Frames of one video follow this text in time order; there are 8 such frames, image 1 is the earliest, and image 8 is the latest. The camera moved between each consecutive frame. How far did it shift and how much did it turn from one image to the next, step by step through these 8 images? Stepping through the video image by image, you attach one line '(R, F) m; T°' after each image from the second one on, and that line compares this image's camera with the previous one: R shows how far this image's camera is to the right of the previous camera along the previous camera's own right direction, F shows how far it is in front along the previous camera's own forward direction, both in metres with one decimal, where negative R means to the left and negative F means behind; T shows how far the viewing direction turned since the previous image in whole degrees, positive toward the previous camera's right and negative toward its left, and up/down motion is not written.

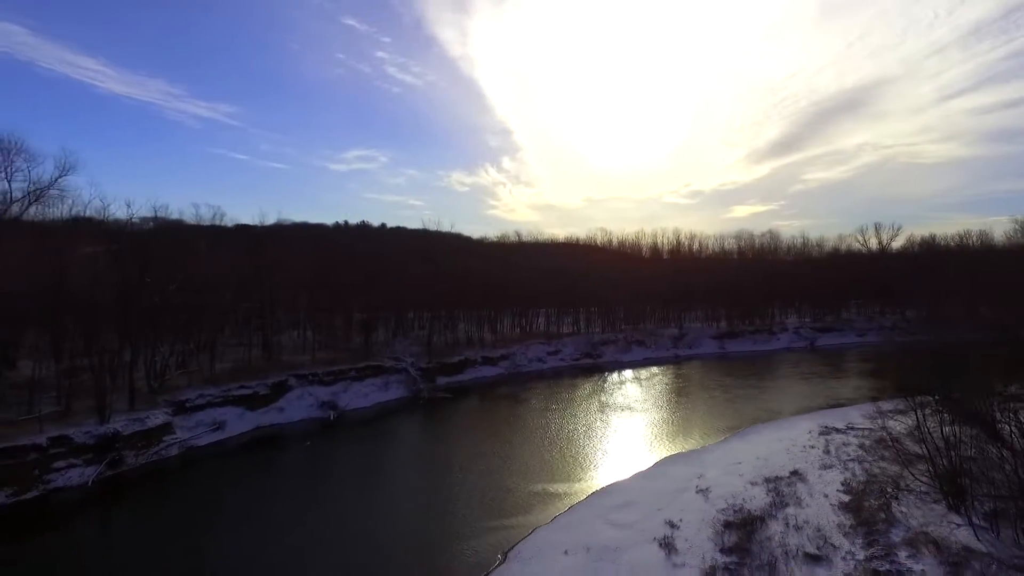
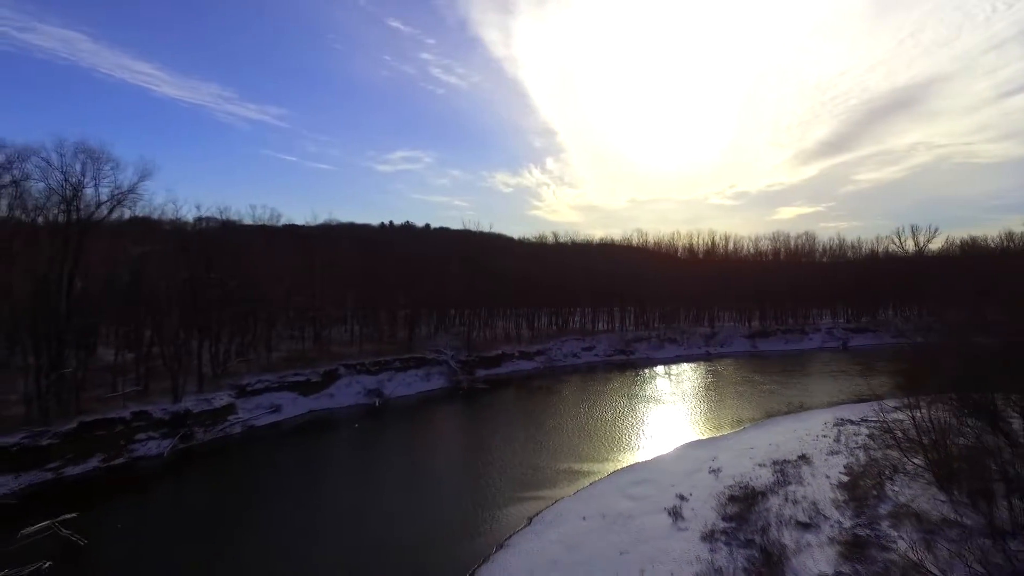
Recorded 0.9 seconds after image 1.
(+0.4, -2.1) m; -3°
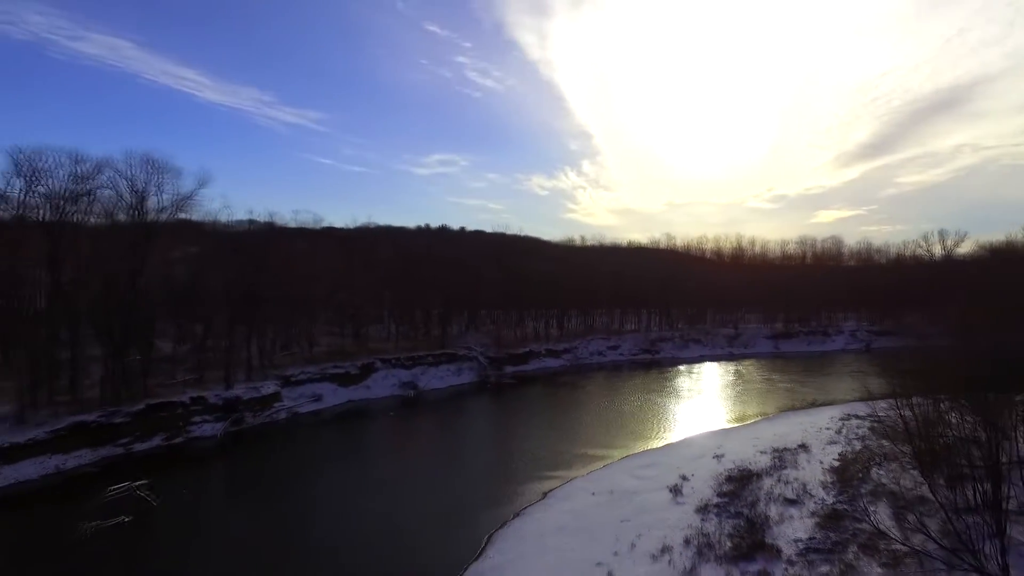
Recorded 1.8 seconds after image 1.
(+0.4, -2.1) m; -3°
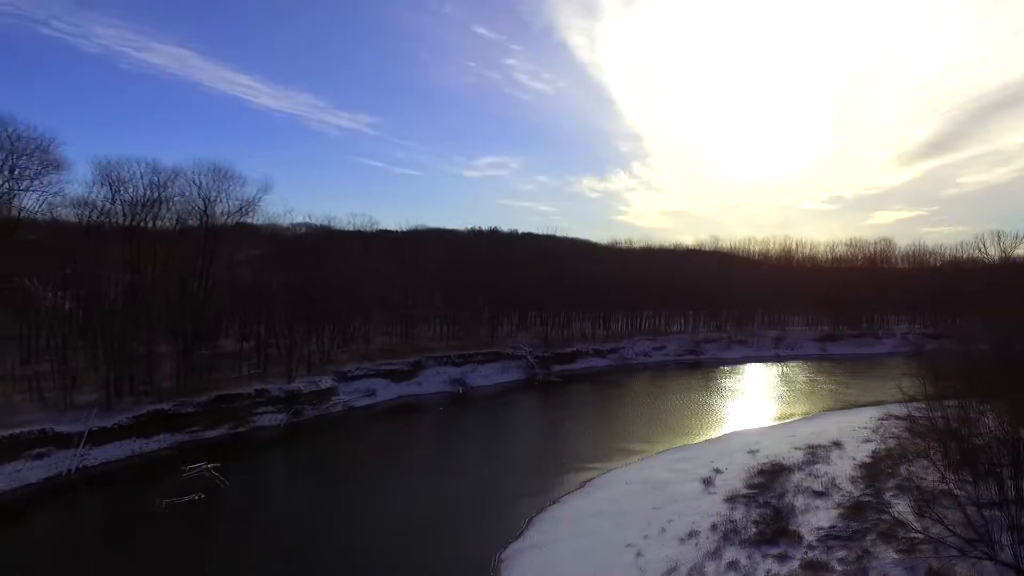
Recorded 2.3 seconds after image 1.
(+0.3, -1.3) m; -4°
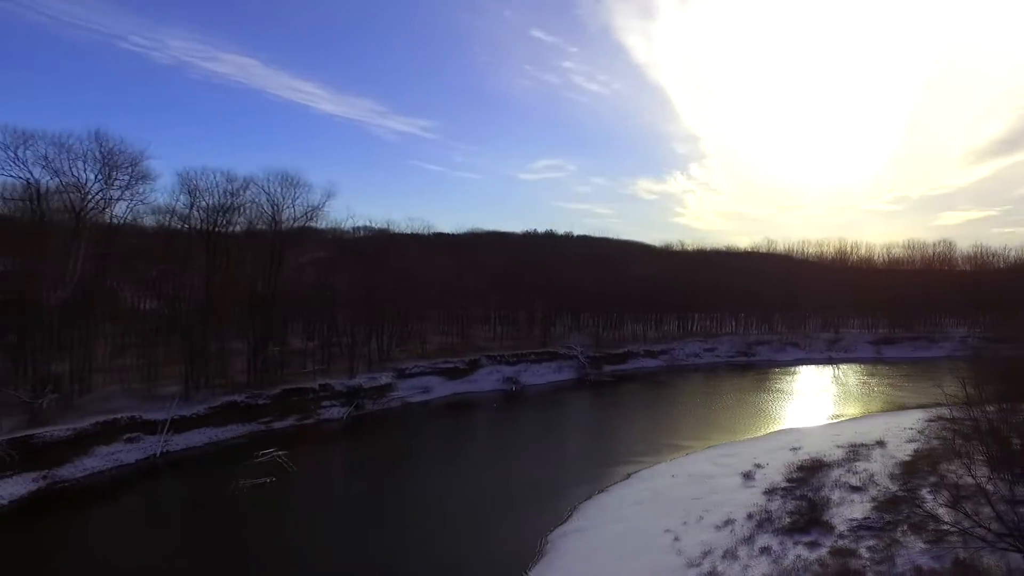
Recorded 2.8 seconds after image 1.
(+0.2, -1.2) m; -4°
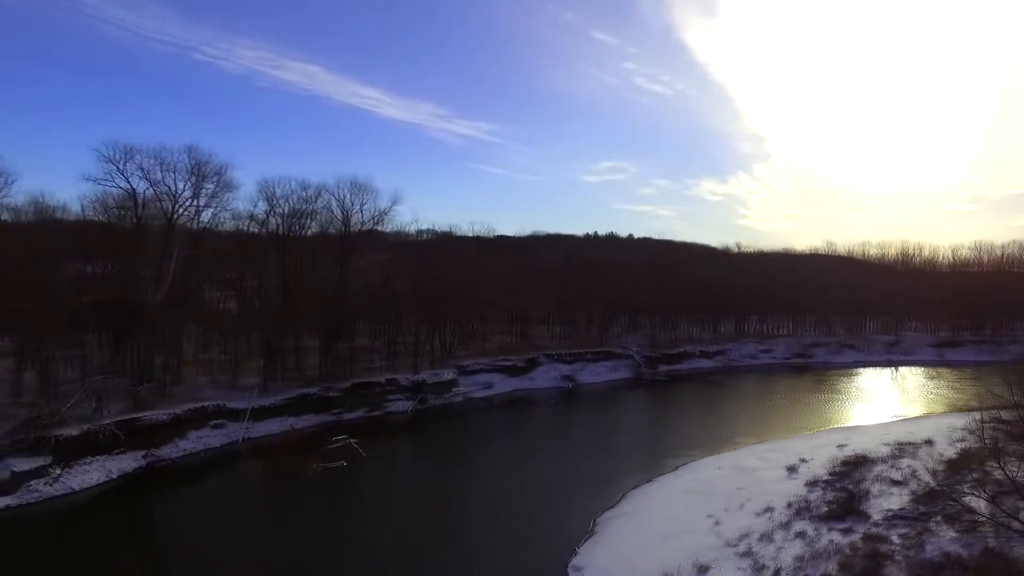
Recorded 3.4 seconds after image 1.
(+0.2, -1.4) m; -4°
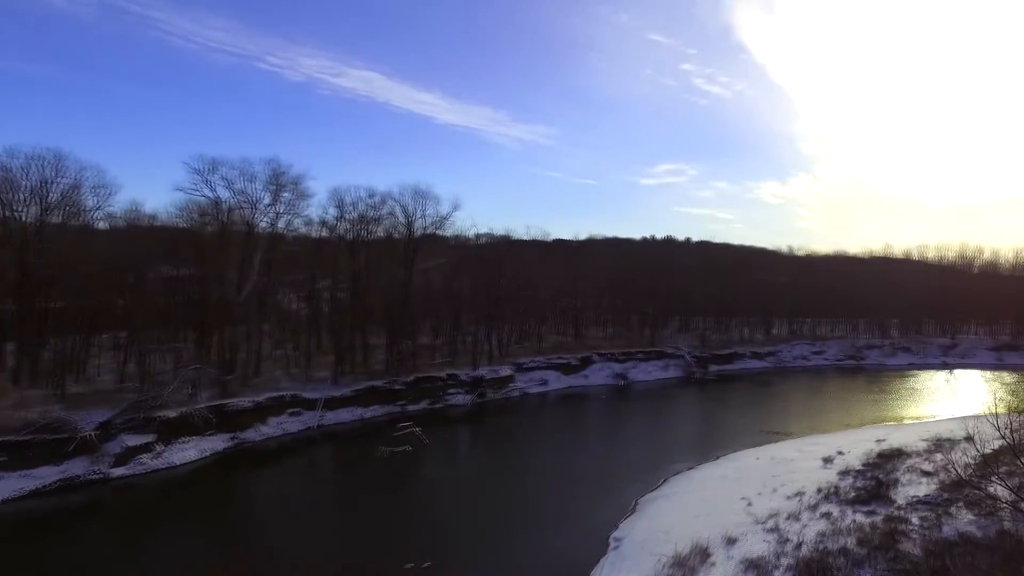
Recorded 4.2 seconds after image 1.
(+0.2, -1.9) m; -4°
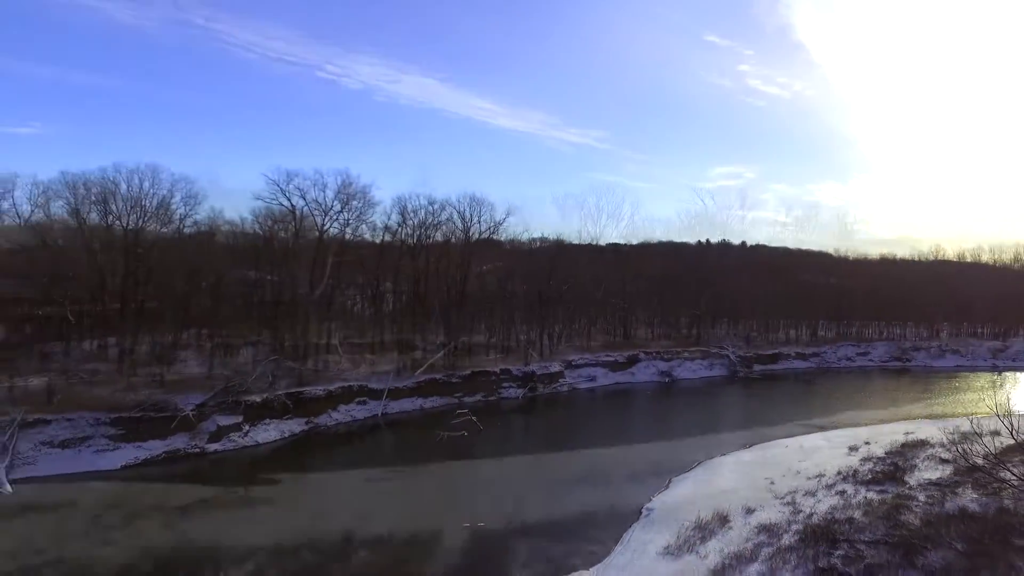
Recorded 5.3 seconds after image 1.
(+0.3, -2.4) m; -4°
